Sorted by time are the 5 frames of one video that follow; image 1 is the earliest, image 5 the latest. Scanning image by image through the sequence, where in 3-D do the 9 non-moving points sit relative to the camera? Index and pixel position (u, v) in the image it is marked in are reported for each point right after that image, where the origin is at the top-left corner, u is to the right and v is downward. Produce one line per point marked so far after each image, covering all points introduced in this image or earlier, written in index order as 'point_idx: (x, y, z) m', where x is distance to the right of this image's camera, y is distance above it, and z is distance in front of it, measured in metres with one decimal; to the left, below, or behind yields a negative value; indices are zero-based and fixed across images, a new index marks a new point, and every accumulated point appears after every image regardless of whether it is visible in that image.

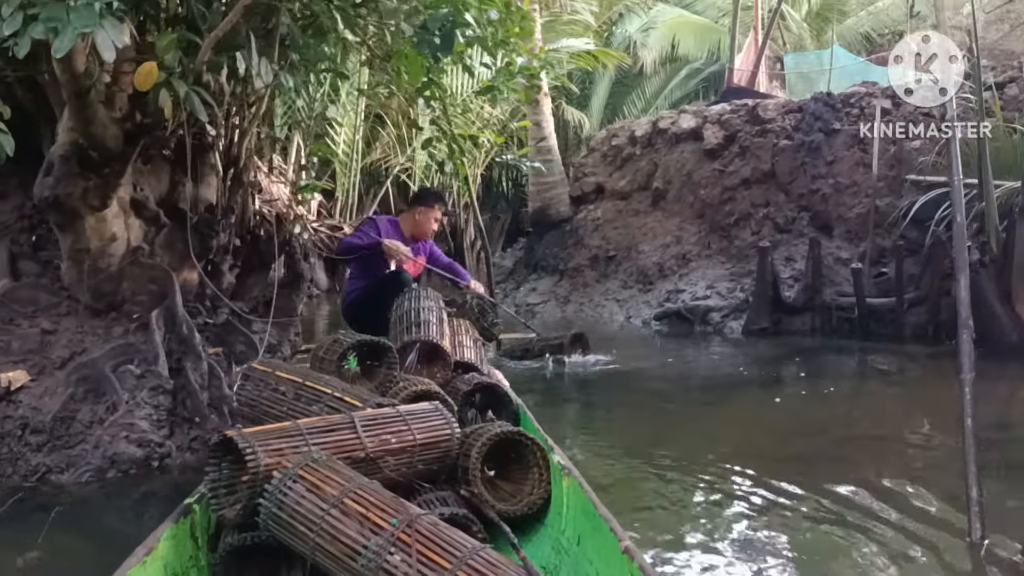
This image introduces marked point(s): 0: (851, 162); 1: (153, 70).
0: (+3.1, +1.2, +8.8) m
1: (-1.4, +0.8, +3.5) m
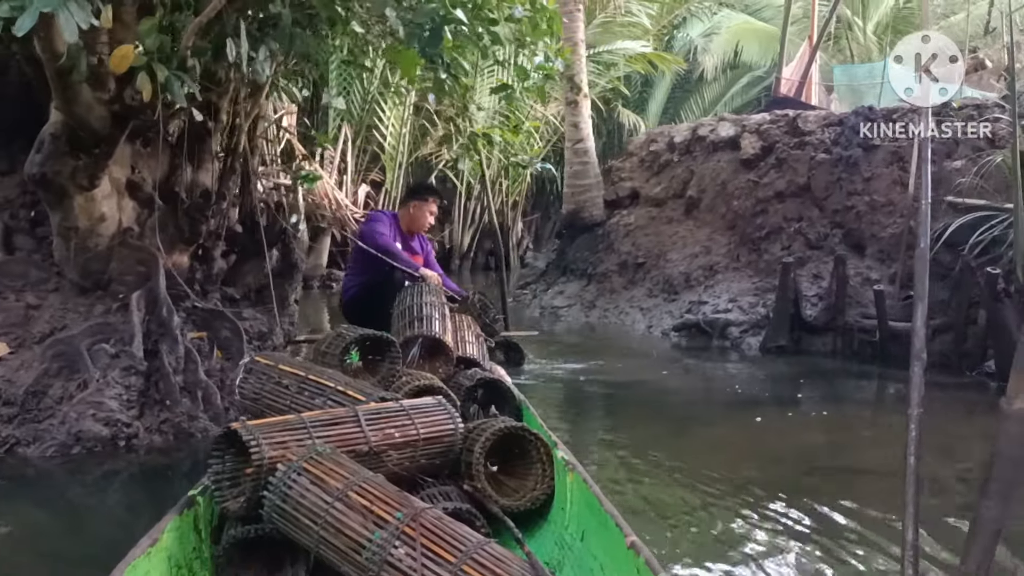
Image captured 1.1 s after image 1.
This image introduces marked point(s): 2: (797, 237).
0: (+3.4, +1.0, +8.5) m
1: (-1.5, +0.9, +3.6) m
2: (+2.7, +0.5, +9.3) m
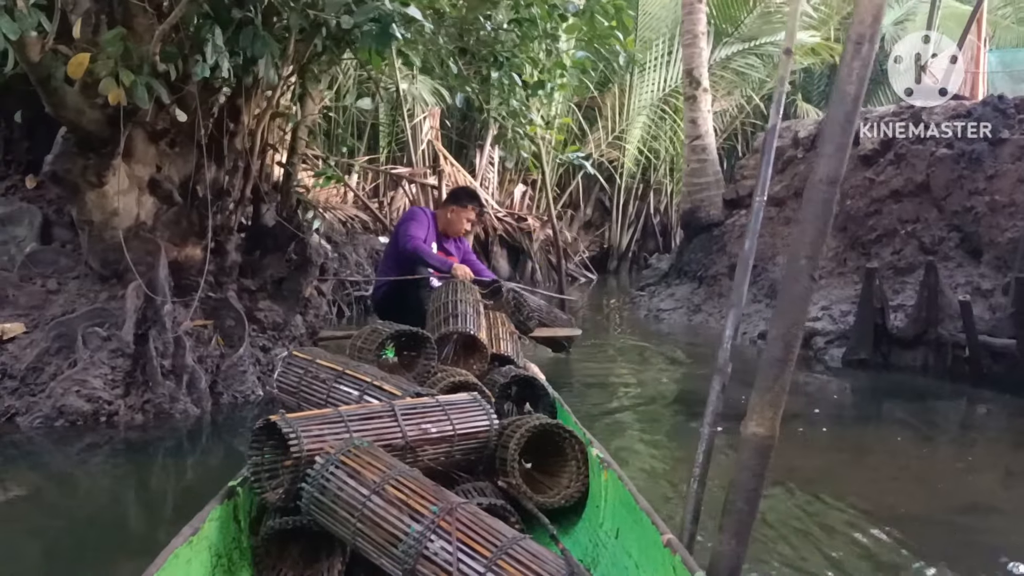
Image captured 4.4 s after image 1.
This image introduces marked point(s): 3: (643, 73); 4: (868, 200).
0: (+4.1, +0.9, +7.5) m
1: (-1.8, +0.9, +3.9) m
2: (+3.6, +0.4, +8.5) m
3: (+2.1, +3.4, +14.8) m
4: (+3.4, +0.8, +8.9) m
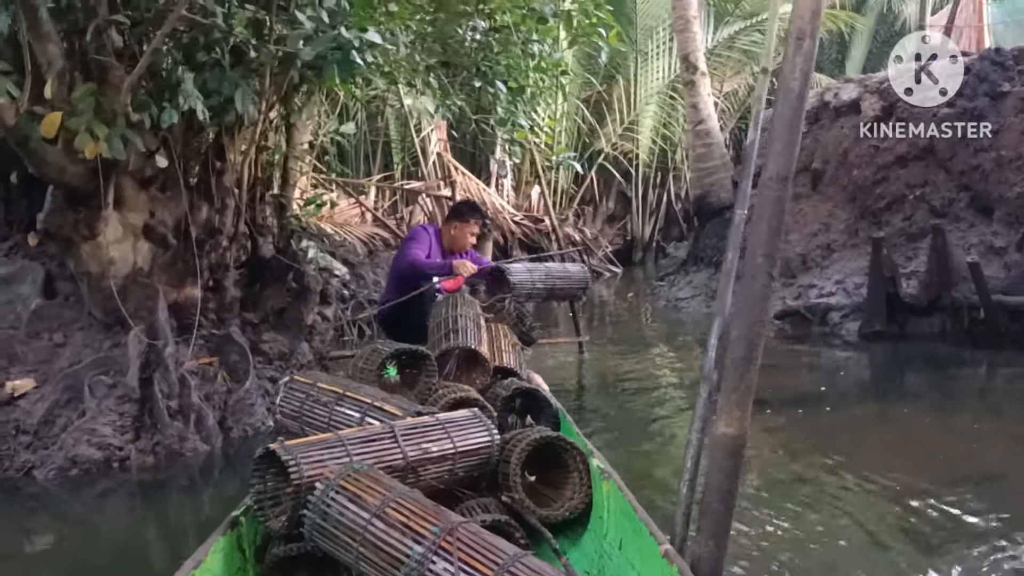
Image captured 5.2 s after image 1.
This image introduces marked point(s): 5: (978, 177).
0: (+4.0, +1.2, +7.4) m
1: (-1.9, +0.7, +4.0) m
2: (+3.7, +0.8, +8.4) m
3: (+2.1, +3.6, +14.8) m
4: (+3.4, +1.1, +8.7) m
5: (+4.0, +0.9, +7.9) m
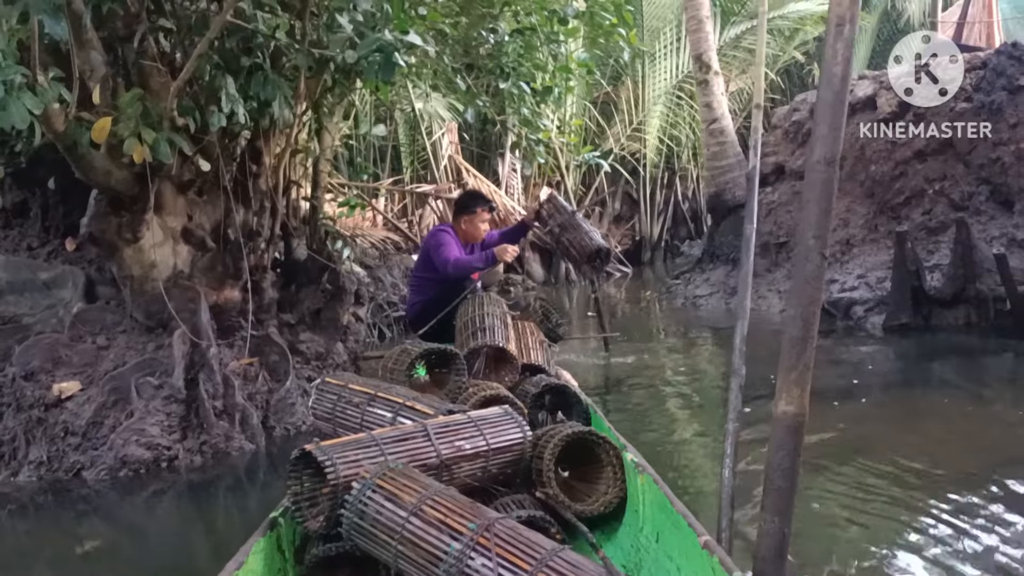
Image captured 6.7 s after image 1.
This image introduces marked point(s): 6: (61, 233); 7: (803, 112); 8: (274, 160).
0: (+4.2, +1.3, +7.4) m
1: (-1.8, +0.7, +4.0) m
2: (+3.9, +0.8, +8.4) m
3: (+2.3, +3.6, +14.8) m
4: (+3.6, +1.2, +8.8) m
5: (+4.2, +1.0, +7.9) m
6: (-3.1, +0.4, +6.4) m
7: (+3.1, +1.8, +9.8) m
8: (-1.5, +0.8, +6.1) m
